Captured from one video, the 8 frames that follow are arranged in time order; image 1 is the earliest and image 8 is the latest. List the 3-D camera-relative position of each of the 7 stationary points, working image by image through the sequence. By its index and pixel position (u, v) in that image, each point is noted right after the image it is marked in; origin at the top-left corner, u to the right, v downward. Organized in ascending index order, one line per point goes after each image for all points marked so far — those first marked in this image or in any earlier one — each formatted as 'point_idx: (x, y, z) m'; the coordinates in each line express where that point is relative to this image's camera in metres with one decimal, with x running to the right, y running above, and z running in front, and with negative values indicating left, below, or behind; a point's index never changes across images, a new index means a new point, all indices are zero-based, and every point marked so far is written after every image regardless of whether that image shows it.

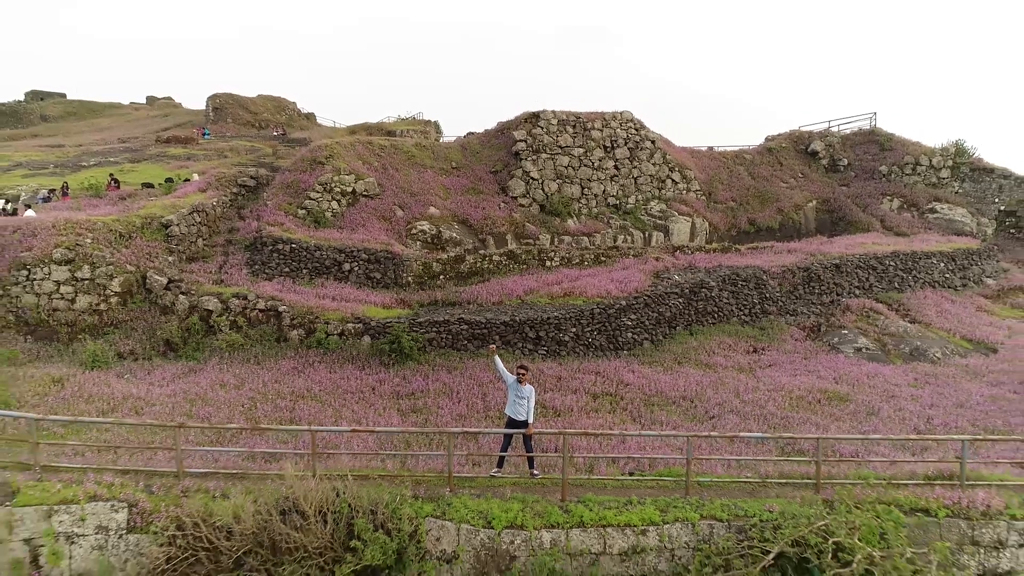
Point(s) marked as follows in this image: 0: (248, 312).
0: (-2.5, -0.2, +6.9) m
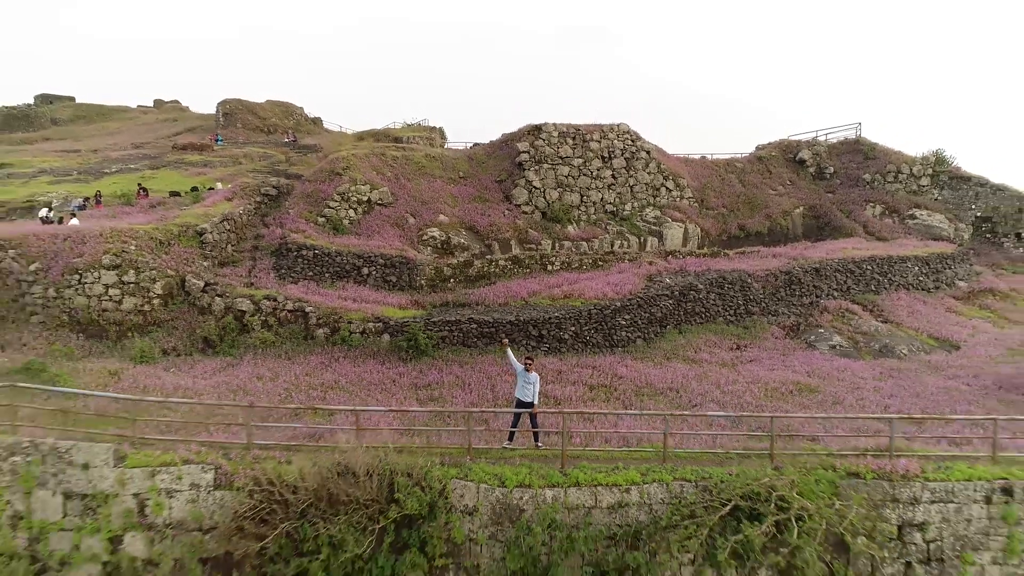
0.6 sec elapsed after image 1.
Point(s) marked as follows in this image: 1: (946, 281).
0: (-2.5, -0.3, +7.6) m
1: (+6.3, +0.1, +10.5) m
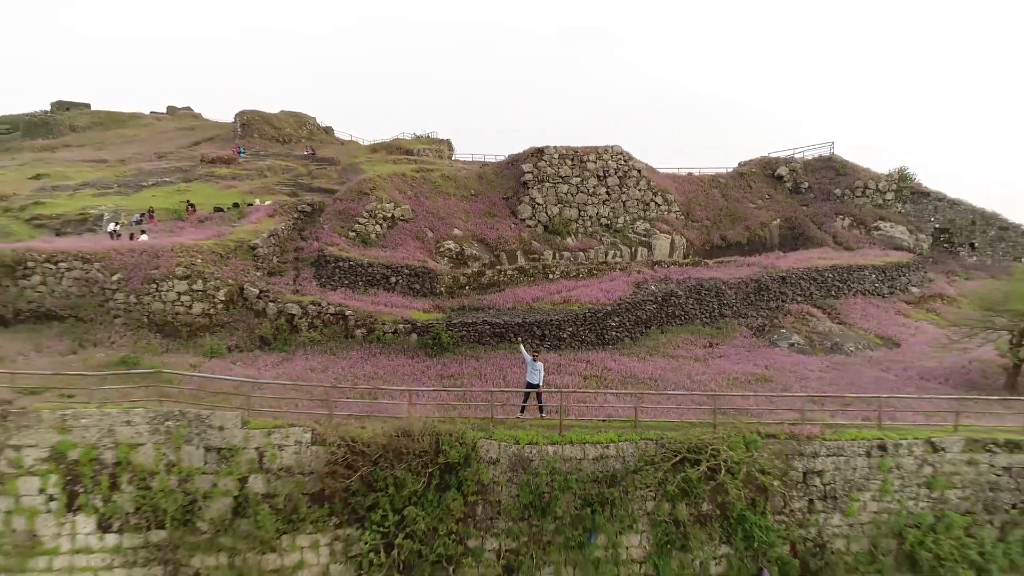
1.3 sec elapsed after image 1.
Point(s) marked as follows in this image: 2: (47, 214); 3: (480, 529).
0: (-2.4, -0.3, +9.0) m
1: (+6.4, 0.0, +11.9) m
2: (-9.4, +1.5, +14.8) m
3: (-0.2, -1.7, +5.0) m
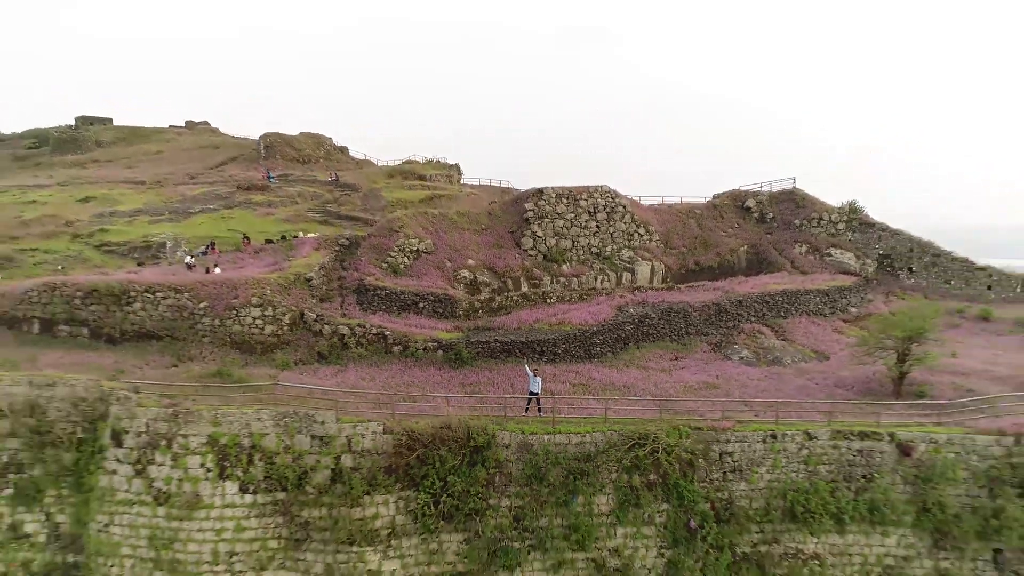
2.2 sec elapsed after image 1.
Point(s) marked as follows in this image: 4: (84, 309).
0: (-2.3, -0.7, +11.3) m
1: (+6.5, -0.4, +14.2) m
2: (-9.3, +1.1, +17.1) m
3: (-0.1, -2.1, +7.4) m
4: (-6.8, -0.3, +11.6) m
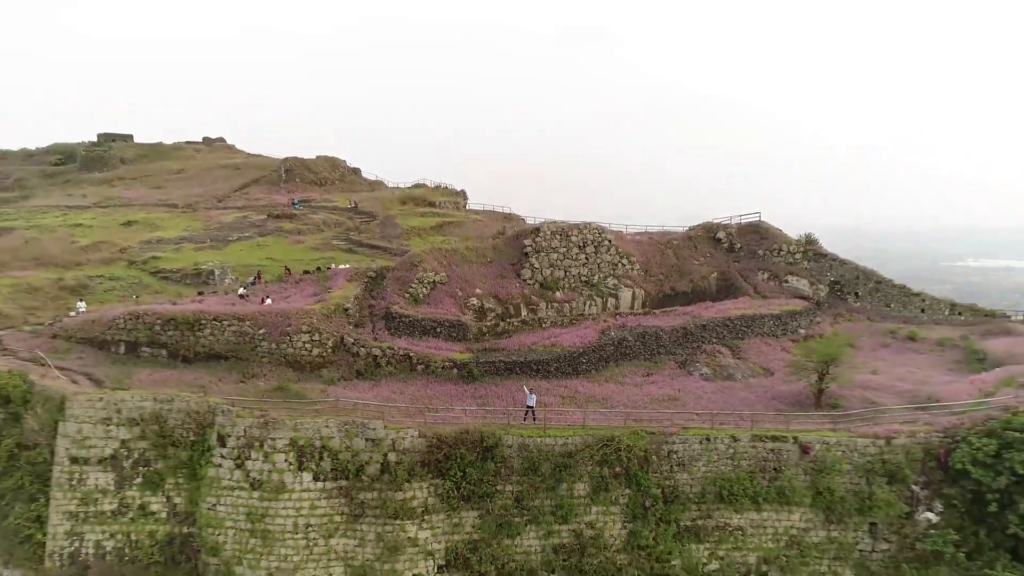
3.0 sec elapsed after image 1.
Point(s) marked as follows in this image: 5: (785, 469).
0: (-2.3, -1.3, +13.9) m
1: (+6.5, -1.0, +16.8) m
2: (-9.3, +0.6, +19.7) m
3: (-0.1, -2.6, +9.9) m
4: (-6.8, -0.9, +14.2) m
5: (+3.7, -2.5, +10.0) m
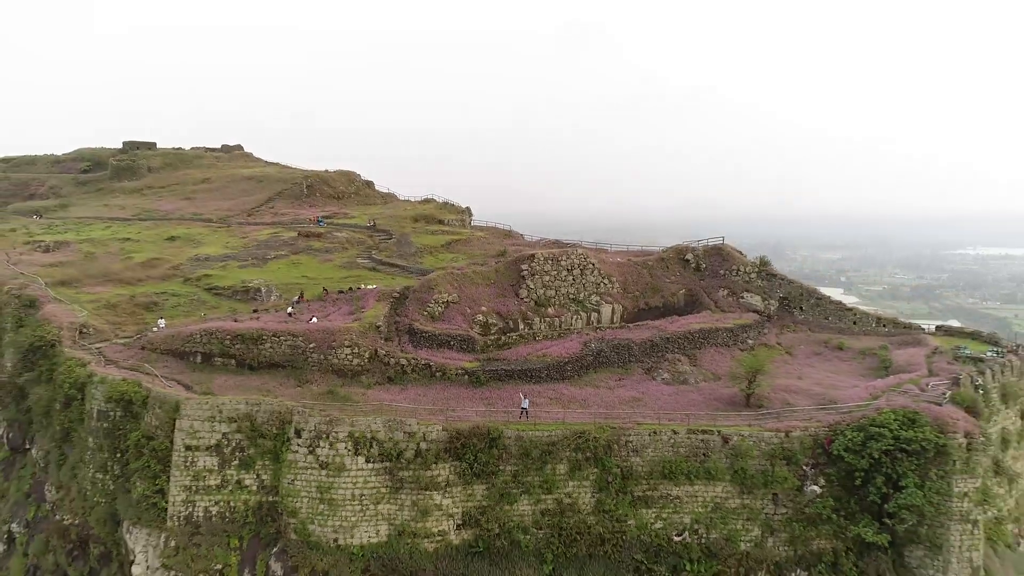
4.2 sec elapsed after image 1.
0: (-2.3, -1.9, +17.5) m
1: (+6.5, -1.5, +20.4) m
2: (-9.3, +0.1, +23.3) m
3: (-0.1, -3.2, +13.5) m
4: (-6.8, -1.4, +17.7) m
5: (+3.7, -3.1, +13.6) m
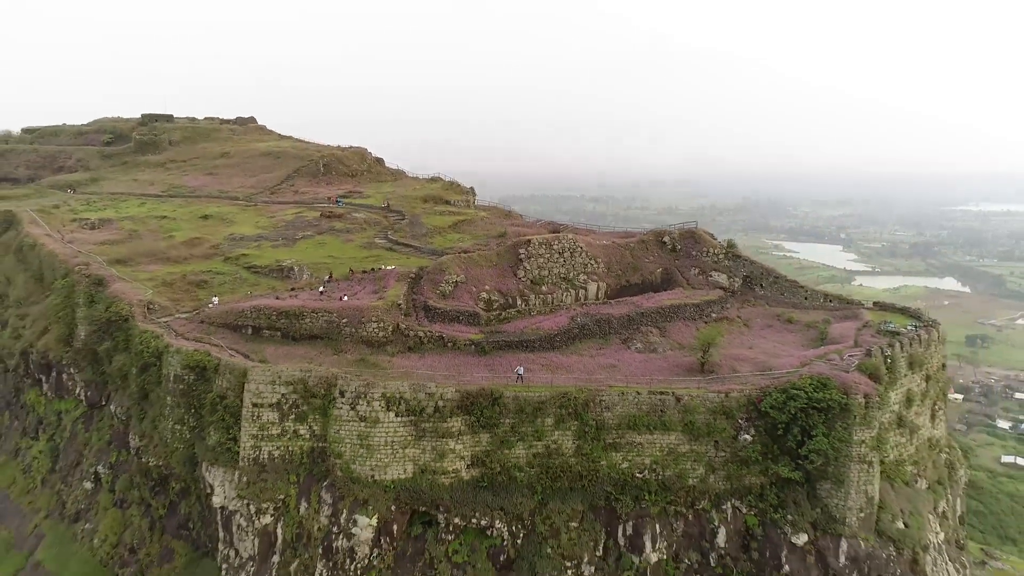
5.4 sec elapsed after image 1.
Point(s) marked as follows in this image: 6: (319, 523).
0: (-2.3, -1.4, +21.1) m
1: (+6.4, -0.8, +23.9) m
2: (-9.4, +0.9, +26.7) m
3: (-0.2, -3.0, +17.2) m
4: (-6.8, -1.0, +21.3) m
5: (+3.7, -2.9, +17.2) m
6: (-4.5, -5.4, +16.8) m
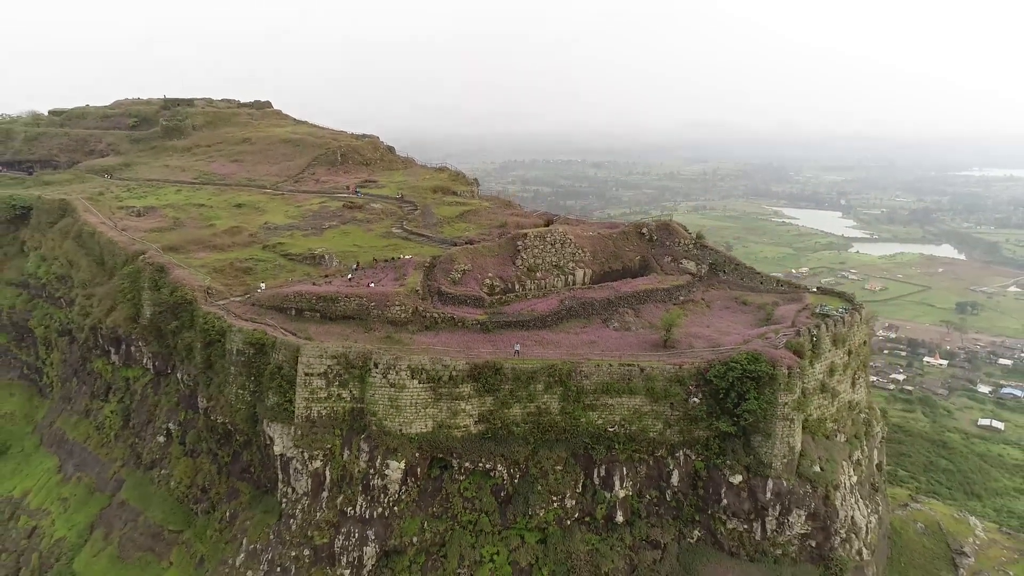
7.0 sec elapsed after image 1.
0: (-2.4, -1.0, +25.5) m
1: (+6.4, -0.3, +28.3) m
2: (-9.4, +1.6, +31.1) m
3: (-0.2, -2.9, +21.7) m
4: (-6.9, -0.6, +25.7) m
5: (+3.6, -2.7, +21.7) m
6: (-4.5, -5.3, +21.4) m
